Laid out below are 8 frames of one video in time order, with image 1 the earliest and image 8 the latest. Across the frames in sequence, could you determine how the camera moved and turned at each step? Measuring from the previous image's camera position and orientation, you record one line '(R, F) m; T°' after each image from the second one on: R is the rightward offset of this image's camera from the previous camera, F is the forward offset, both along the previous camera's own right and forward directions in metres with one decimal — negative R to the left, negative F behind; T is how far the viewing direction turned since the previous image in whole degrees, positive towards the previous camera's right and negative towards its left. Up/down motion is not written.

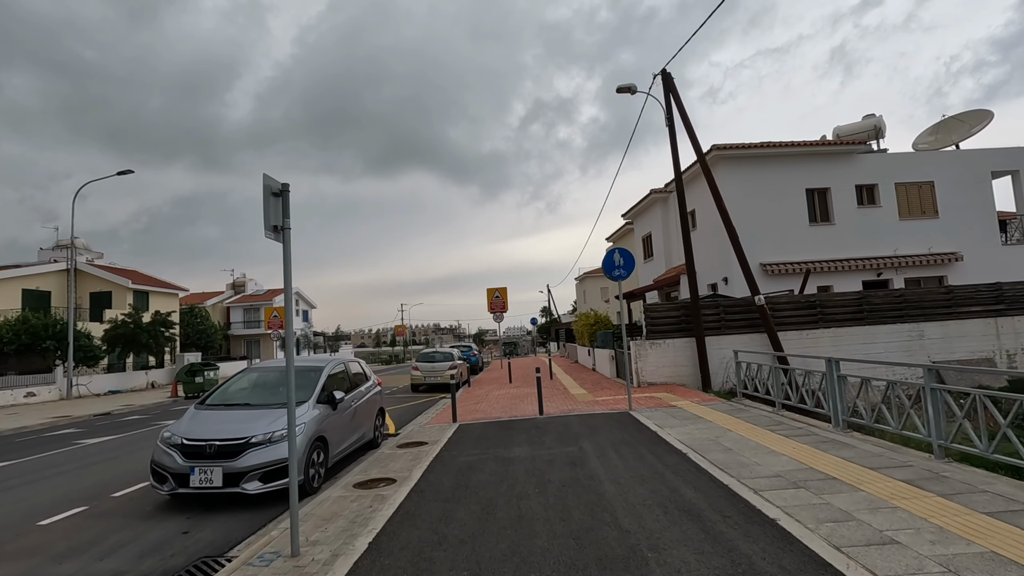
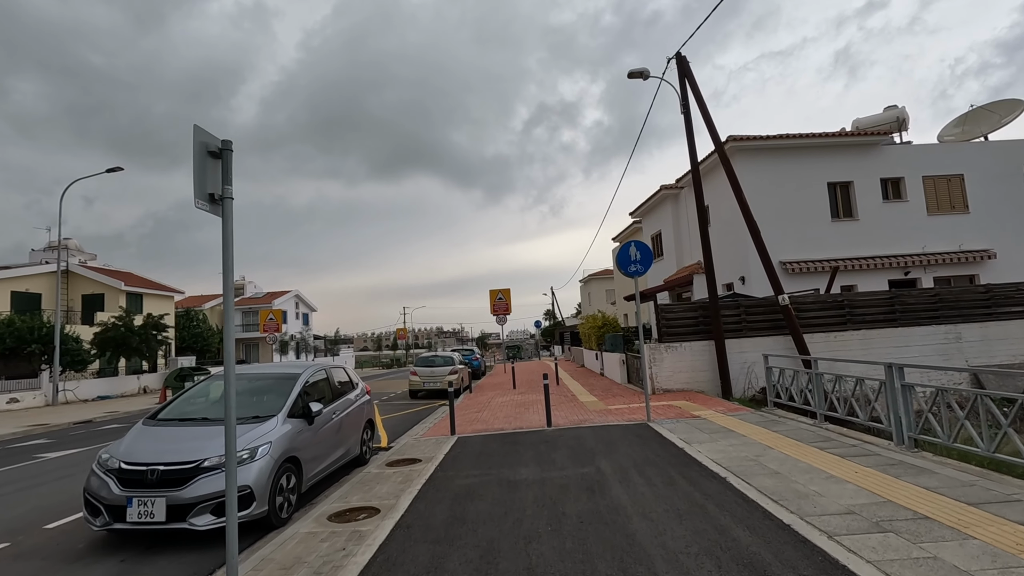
(0.0, +1.0) m; 0°
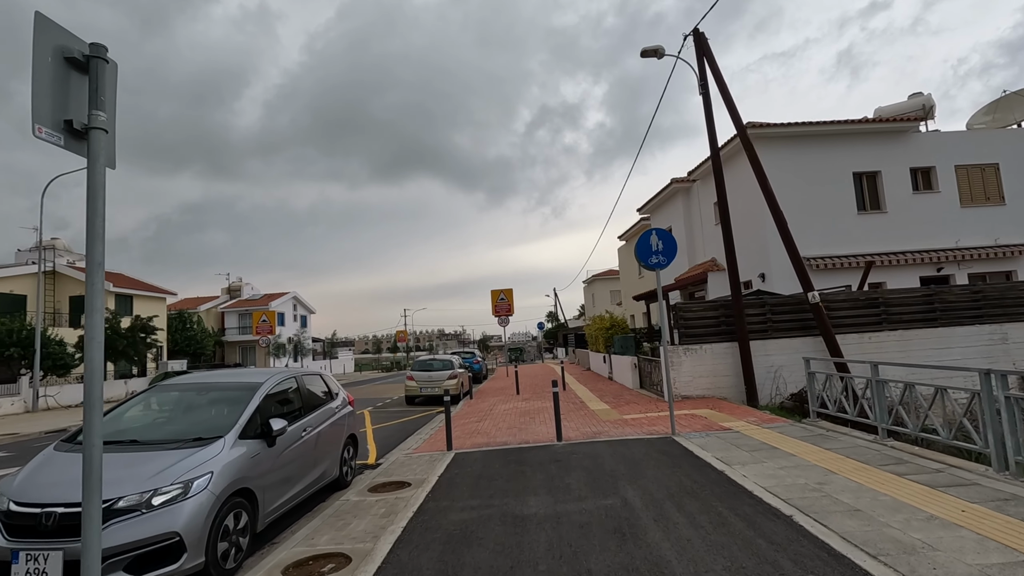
(0.0, +1.1) m; 0°
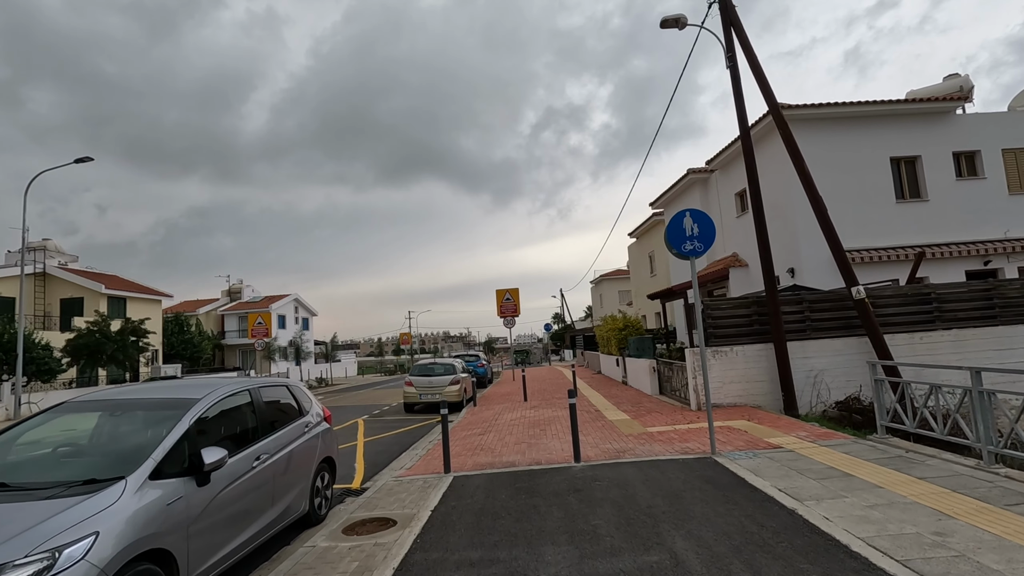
(0.0, +1.3) m; -1°
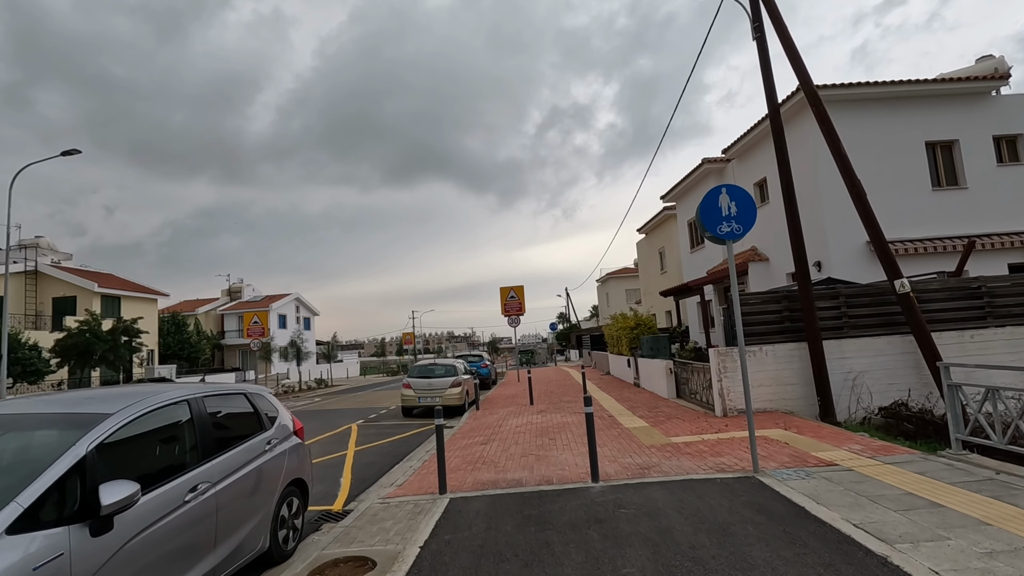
(0.0, +1.0) m; -1°
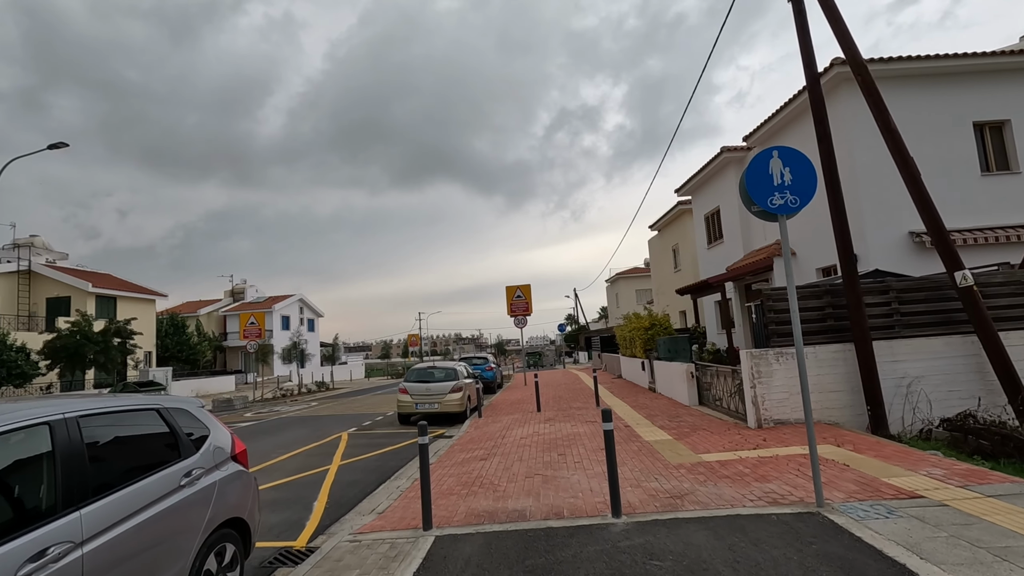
(+0.1, +1.1) m; -1°
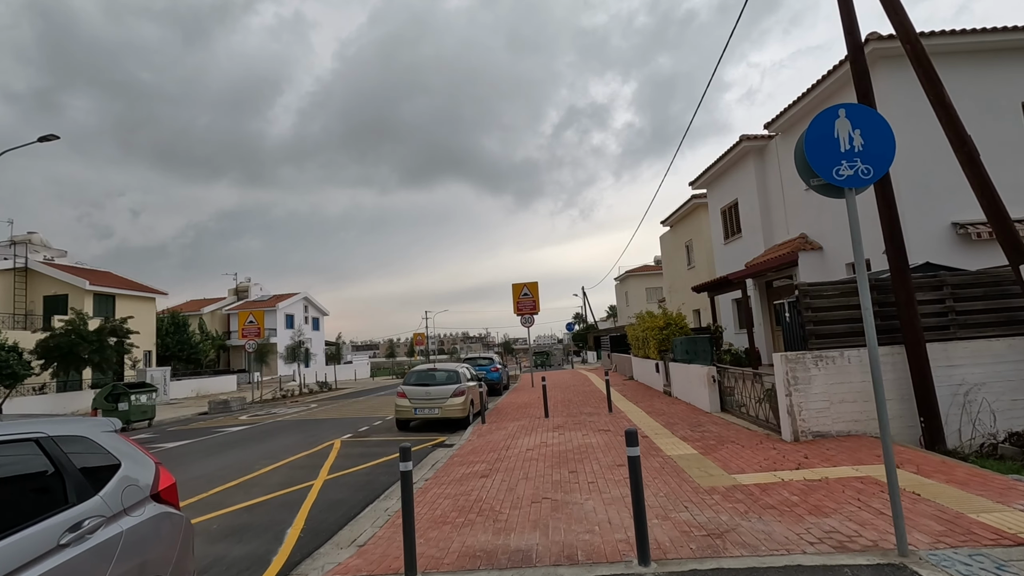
(0.0, +0.9) m; -1°
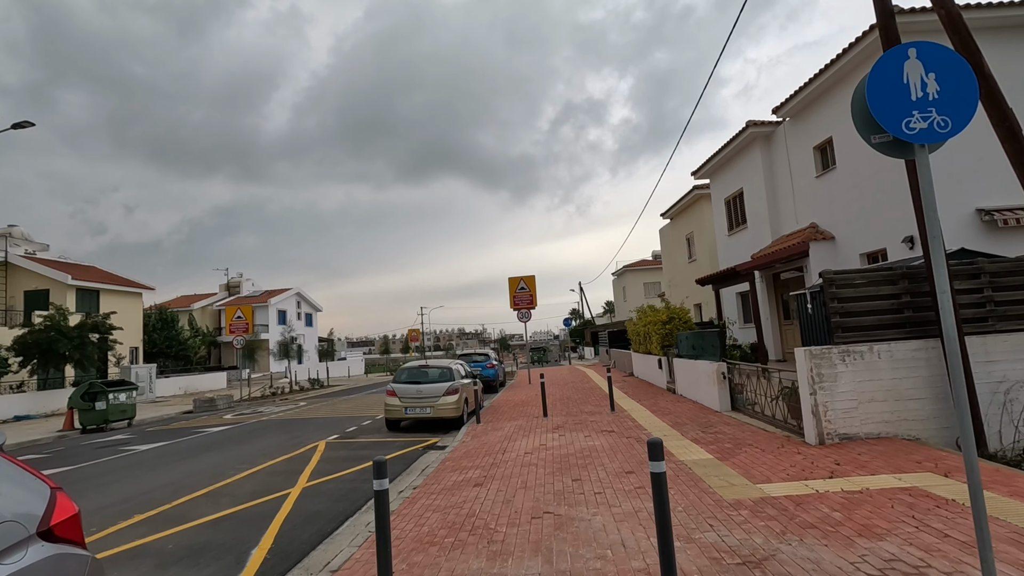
(0.0, +0.7) m; 0°
